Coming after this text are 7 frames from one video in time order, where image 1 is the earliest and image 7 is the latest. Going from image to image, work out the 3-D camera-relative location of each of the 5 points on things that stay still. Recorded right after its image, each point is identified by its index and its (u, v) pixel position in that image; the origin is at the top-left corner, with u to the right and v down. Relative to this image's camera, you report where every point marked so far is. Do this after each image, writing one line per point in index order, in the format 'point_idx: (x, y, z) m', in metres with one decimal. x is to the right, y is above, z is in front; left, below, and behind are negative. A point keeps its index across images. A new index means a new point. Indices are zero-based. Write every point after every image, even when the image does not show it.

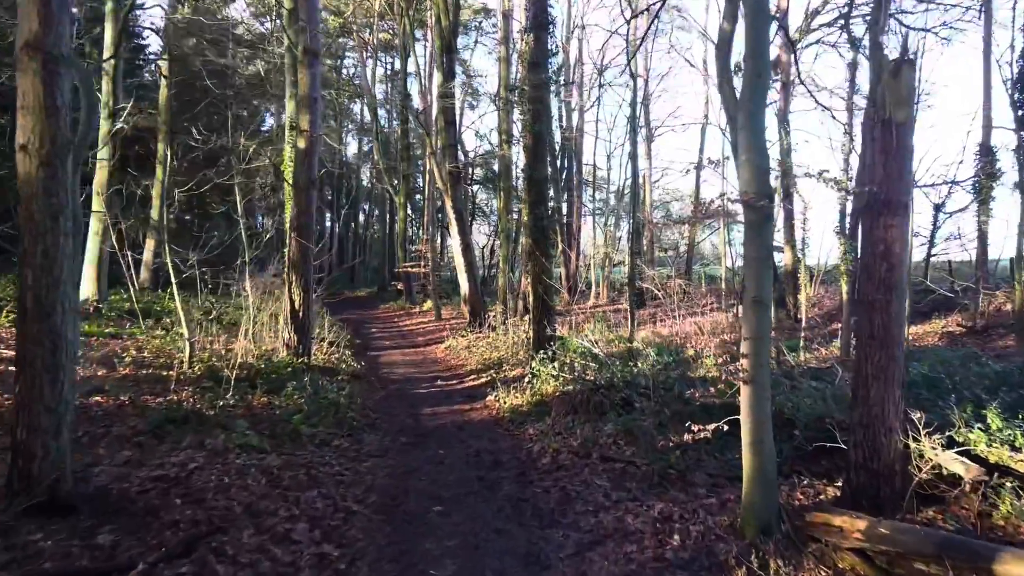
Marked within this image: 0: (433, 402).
0: (-1.0, -1.4, +9.6) m
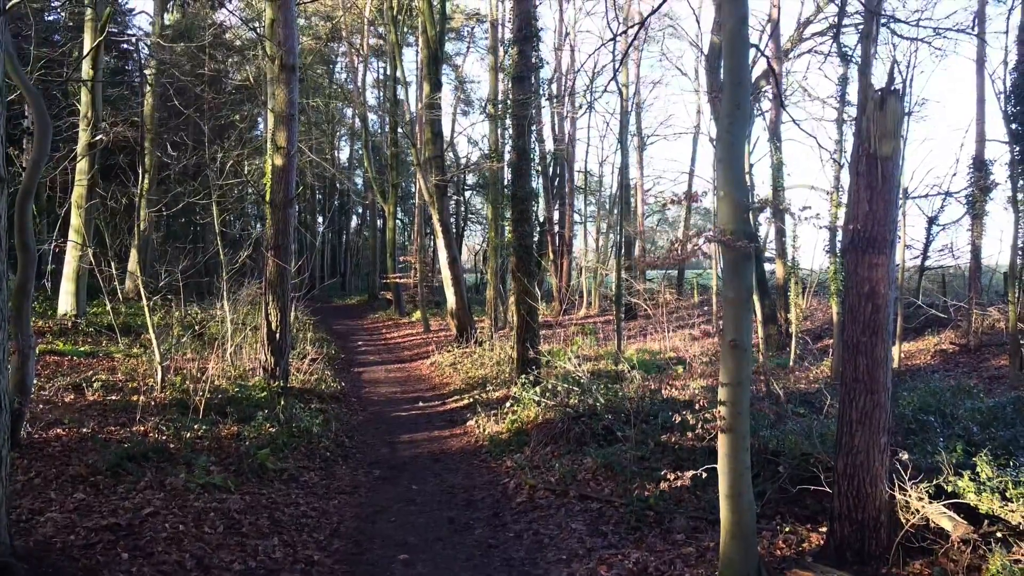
0: (-1.2, -1.7, +9.3) m
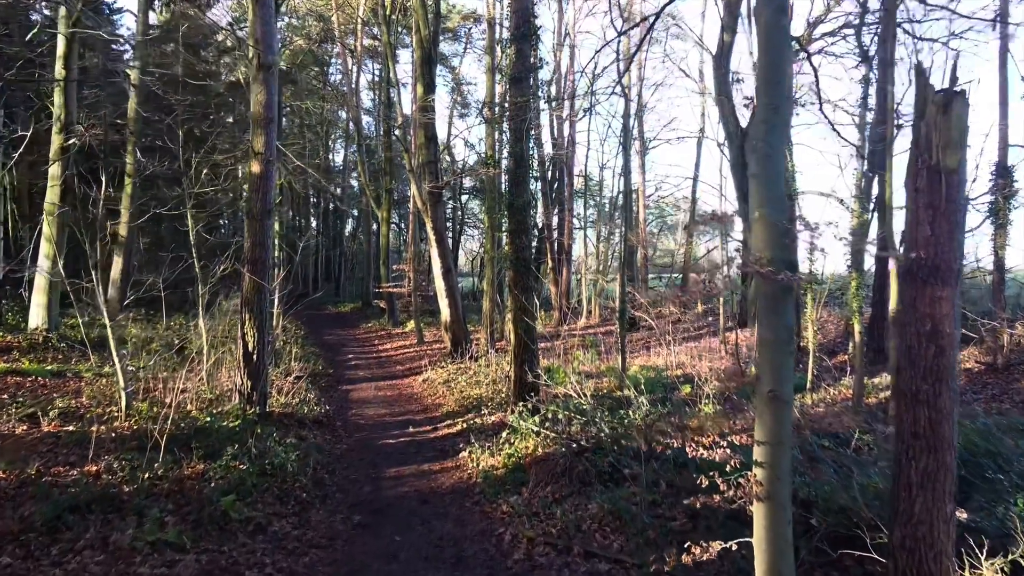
0: (-1.2, -1.9, +8.6) m
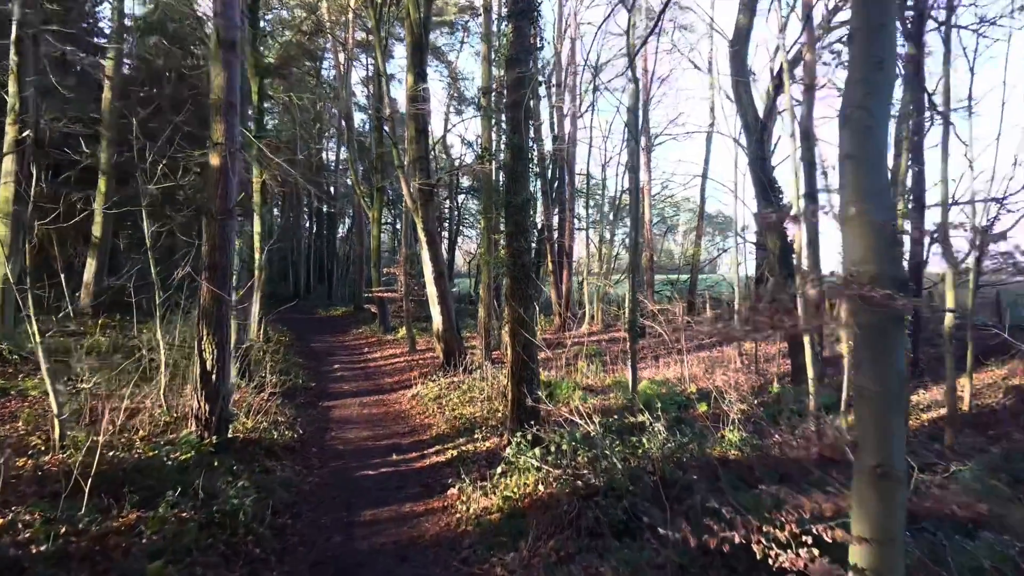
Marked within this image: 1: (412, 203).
0: (-1.2, -2.0, +7.4) m
1: (-1.9, +1.6, +14.9) m
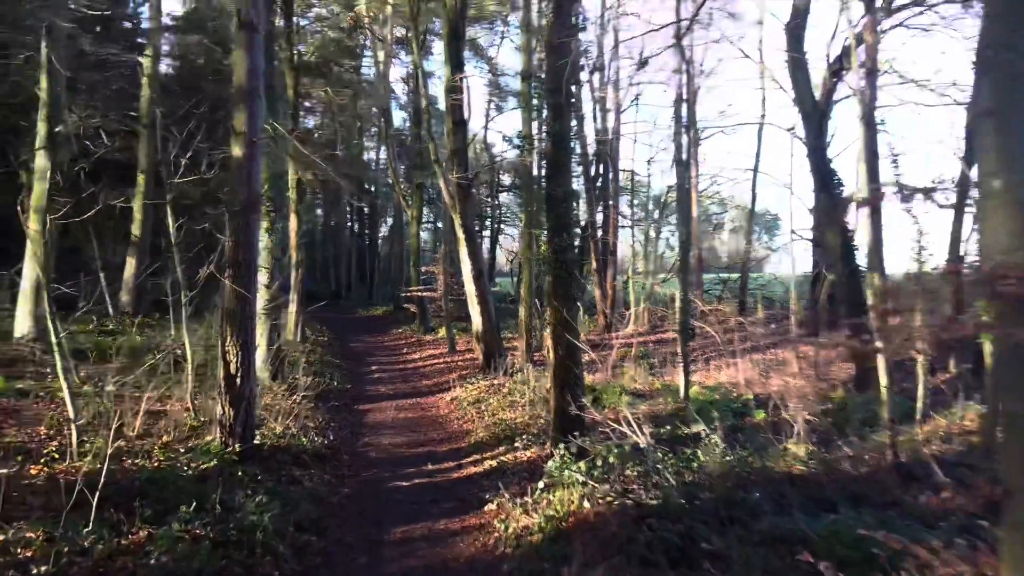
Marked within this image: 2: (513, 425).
0: (-0.9, -1.9, +6.9) m
1: (-1.1, +1.6, +14.4) m
2: (0.0, -1.6, +9.5) m
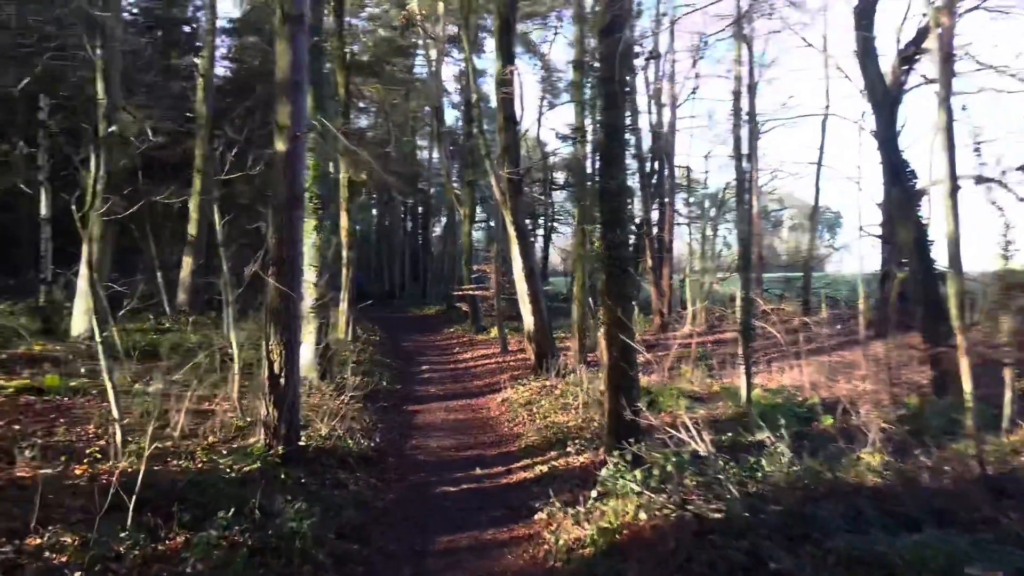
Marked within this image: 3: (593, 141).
0: (-0.4, -1.9, +6.6) m
1: (-0.2, +1.6, +14.1) m
2: (+0.6, -1.6, +9.2) m
3: (+0.8, +1.5, +8.2) m
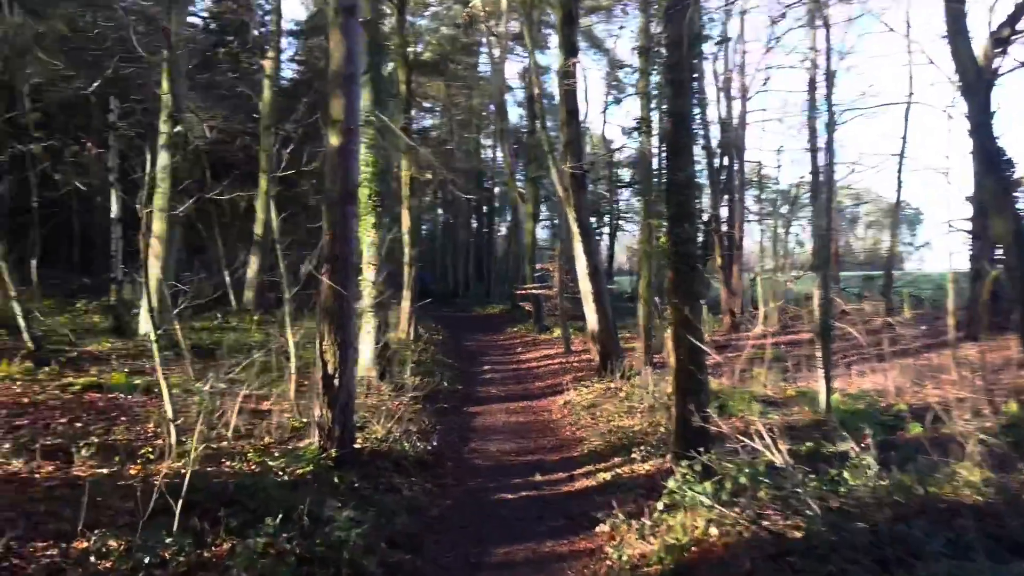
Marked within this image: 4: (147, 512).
0: (0.0, -1.9, +6.3) m
1: (+0.9, +1.7, +13.7) m
2: (+1.3, -1.6, +8.7) m
3: (+1.4, +1.5, +7.7) m
4: (-2.4, -1.5, +5.3) m
